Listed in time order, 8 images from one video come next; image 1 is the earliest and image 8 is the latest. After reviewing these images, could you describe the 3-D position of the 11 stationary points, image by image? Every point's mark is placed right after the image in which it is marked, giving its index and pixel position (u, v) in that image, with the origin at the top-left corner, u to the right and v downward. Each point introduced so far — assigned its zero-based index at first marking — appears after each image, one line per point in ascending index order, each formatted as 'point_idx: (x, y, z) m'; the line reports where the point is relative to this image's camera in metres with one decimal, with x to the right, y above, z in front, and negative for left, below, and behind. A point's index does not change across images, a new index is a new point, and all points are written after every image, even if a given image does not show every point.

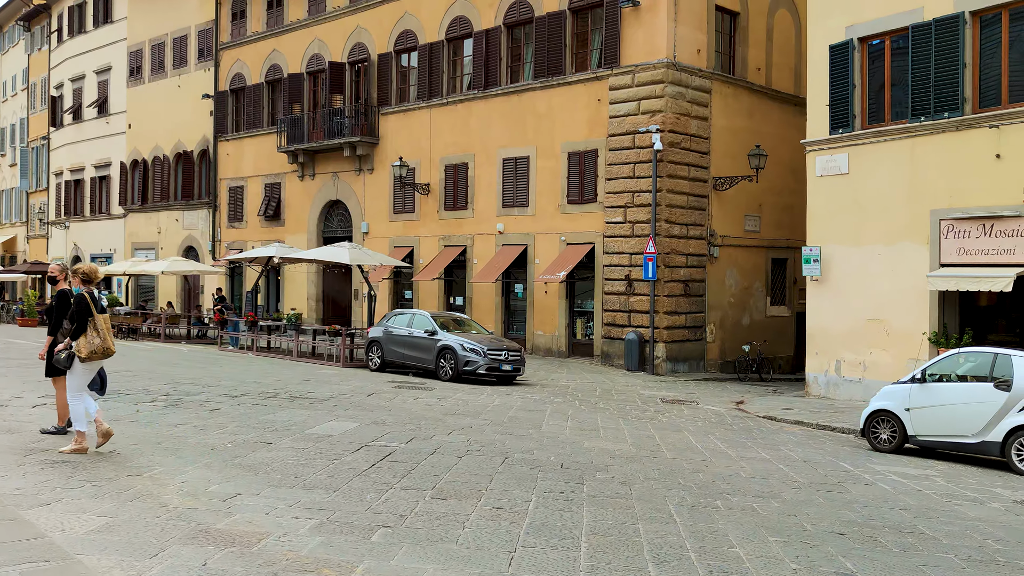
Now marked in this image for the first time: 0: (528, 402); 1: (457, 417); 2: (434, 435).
0: (+0.3, -1.8, +14.7) m
1: (-0.7, -1.6, +12.1) m
2: (-0.8, -1.6, +10.3) m
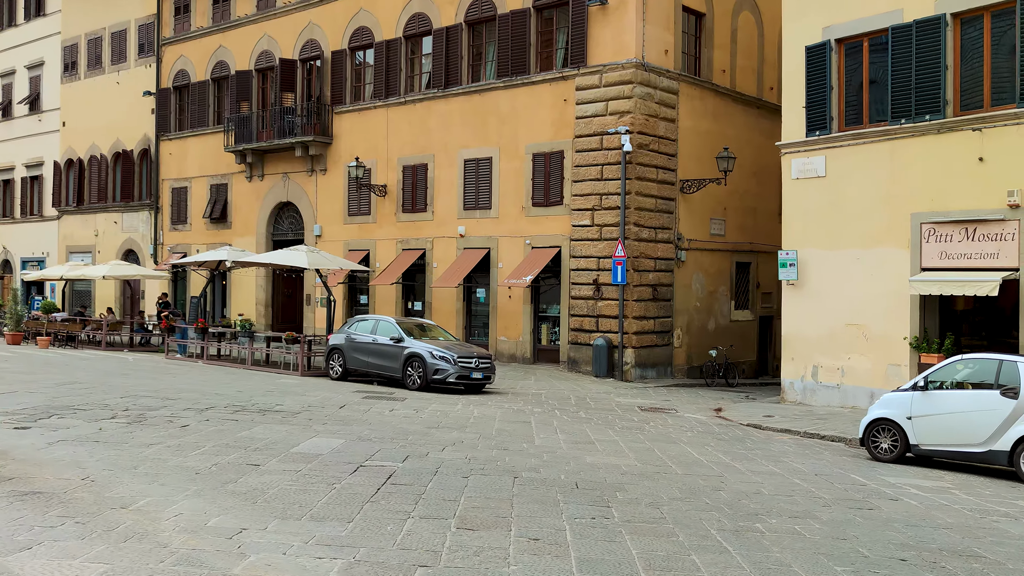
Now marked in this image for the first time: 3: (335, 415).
0: (-0.1, -1.9, +14.1) m
1: (-0.8, -1.7, +11.5) m
2: (-0.8, -1.6, +9.6) m
3: (-2.3, -1.7, +12.5) m
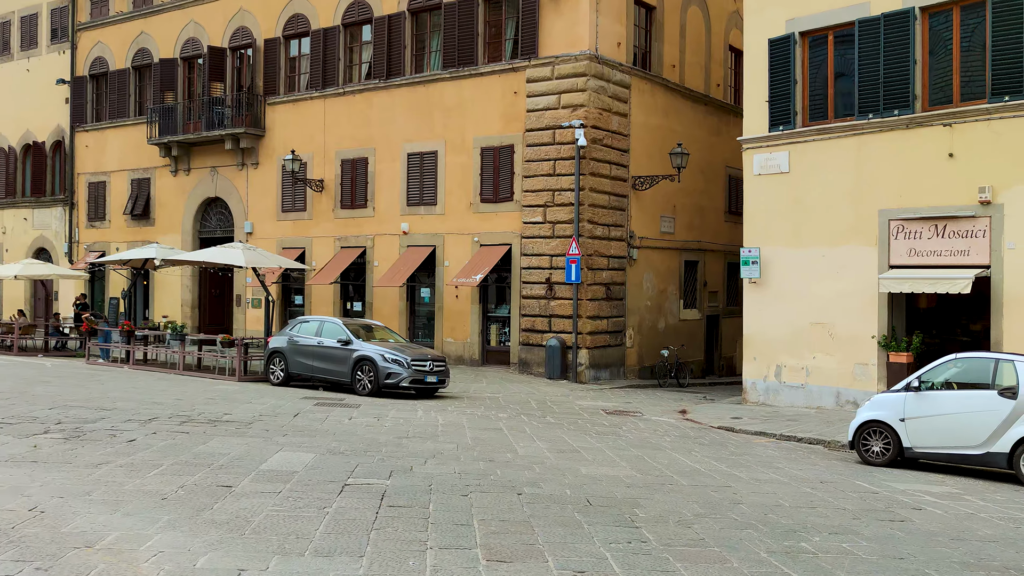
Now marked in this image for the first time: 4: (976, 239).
0: (-0.5, -1.8, +13.3) m
1: (-1.1, -1.7, +10.6) m
2: (-0.9, -1.6, +8.7) m
3: (-2.7, -1.6, +11.5) m
4: (+6.9, +0.7, +14.2) m
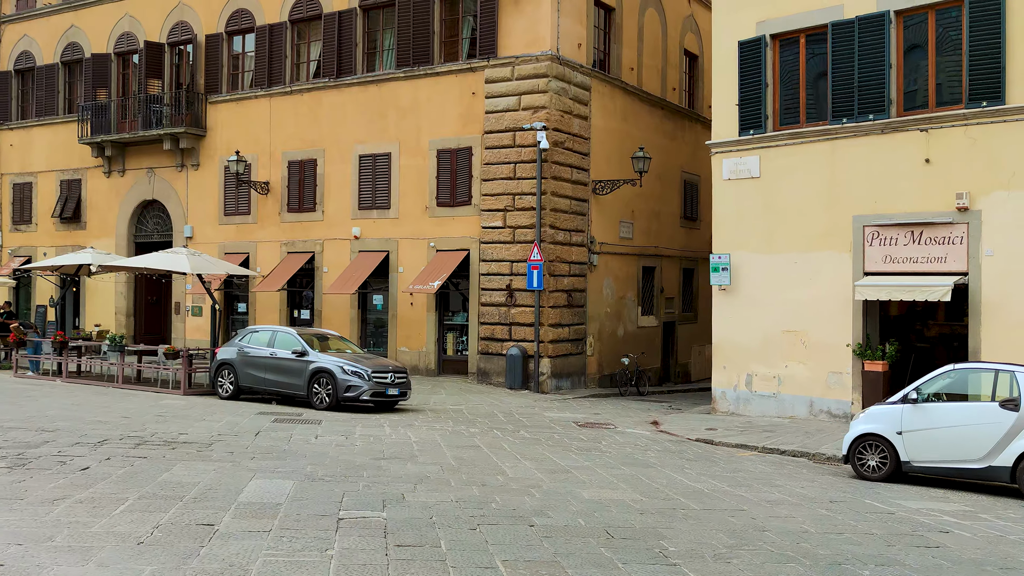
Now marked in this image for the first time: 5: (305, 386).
0: (-0.9, -2.0, +12.6) m
1: (-1.2, -1.8, +9.9) m
2: (-0.9, -1.7, +8.0) m
3: (-2.9, -1.8, +10.6) m
4: (+6.5, +0.6, +14.0) m
5: (-3.5, -1.7, +16.1) m
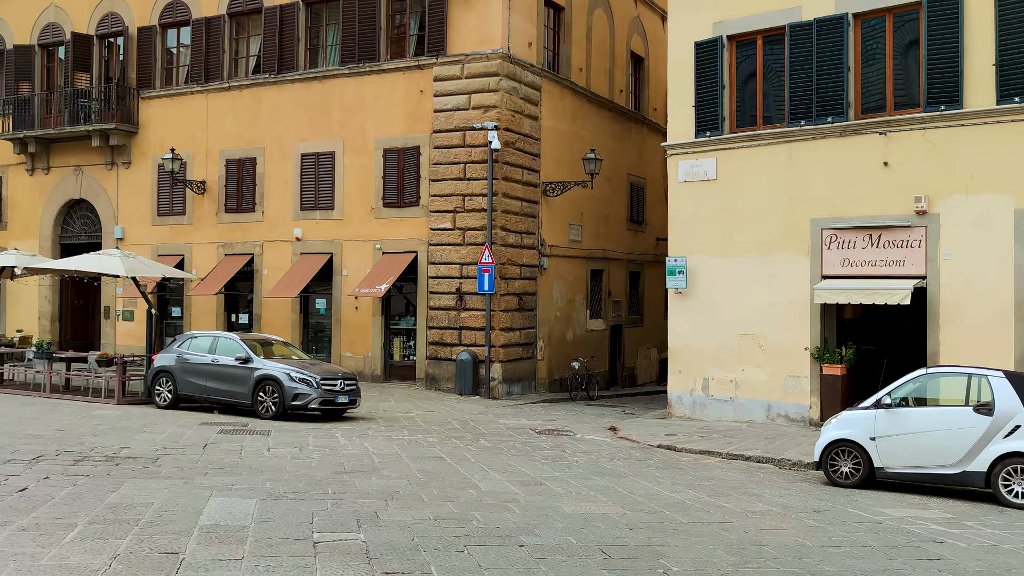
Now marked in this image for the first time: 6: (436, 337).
0: (-1.4, -2.0, +12.1) m
1: (-1.5, -1.8, +9.3) m
2: (-1.1, -1.7, +7.5) m
3: (-3.2, -1.8, +10.0) m
4: (+5.9, +0.6, +14.0) m
5: (-4.2, -1.7, +15.4) m
6: (-1.6, -1.0, +19.5) m
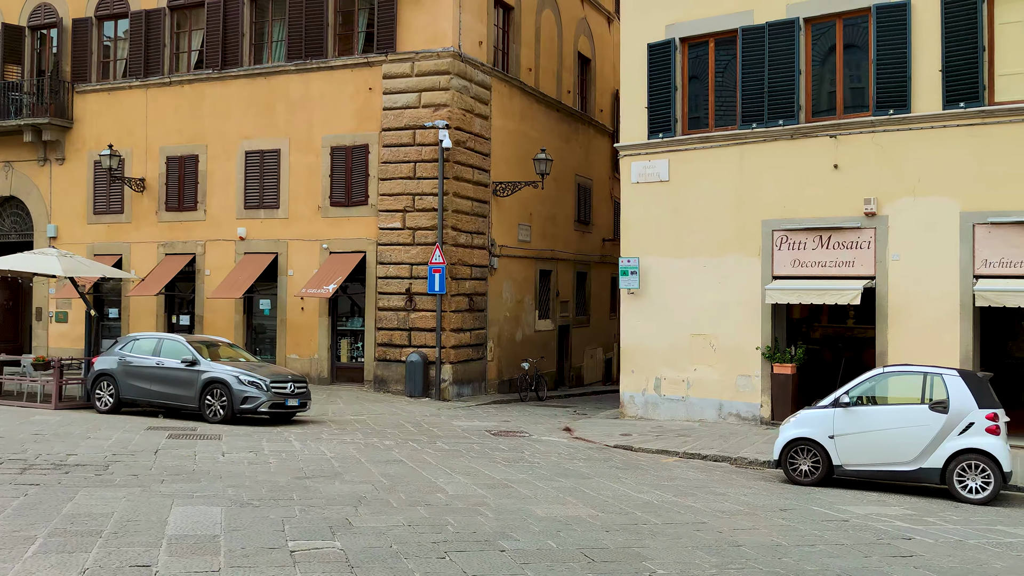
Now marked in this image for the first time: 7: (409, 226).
0: (-1.9, -2.0, +11.9) m
1: (-1.8, -1.8, +9.1) m
2: (-1.3, -1.8, +7.3) m
3: (-3.6, -1.8, +9.6) m
4: (+5.2, +0.6, +14.3) m
5: (-5.0, -1.7, +15.0) m
6: (-2.6, -1.0, +19.3) m
7: (-2.1, +1.2, +19.1) m
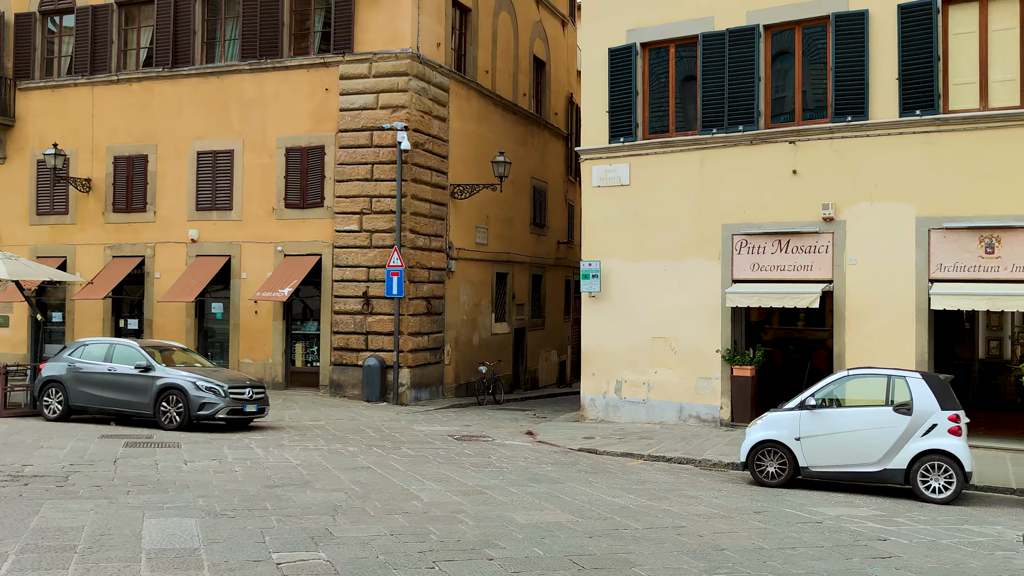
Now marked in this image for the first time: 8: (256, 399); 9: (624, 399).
0: (-2.3, -2.1, +11.7) m
1: (-2.1, -1.9, +8.9) m
2: (-1.4, -1.8, +7.2) m
3: (-3.8, -1.8, +9.4) m
4: (+4.7, +0.5, +14.5) m
5: (-5.5, -1.8, +14.6) m
6: (-3.4, -1.1, +19.0) m
7: (-2.9, +1.2, +18.9) m
8: (-4.0, -1.7, +15.0) m
9: (+1.9, -1.9, +16.3) m
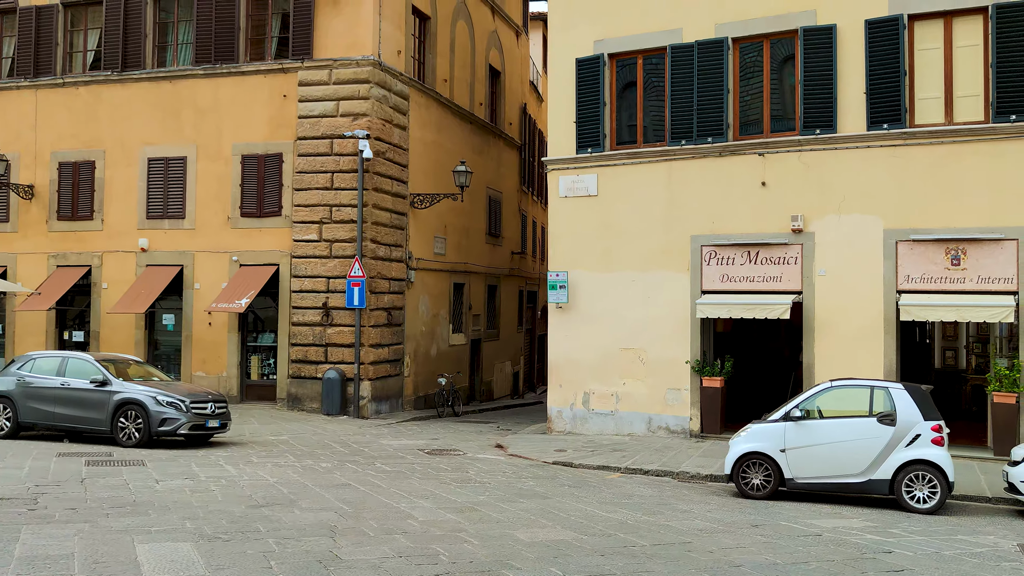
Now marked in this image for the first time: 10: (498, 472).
0: (-2.5, -2.2, +11.3) m
1: (-2.1, -2.0, +8.6) m
2: (-1.3, -1.9, +6.9) m
3: (-3.9, -2.0, +8.9) m
4: (+4.2, +0.3, +14.7) m
5: (-5.9, -1.9, +14.0) m
6: (-4.1, -1.3, +18.6) m
7: (-3.6, +1.0, +18.5) m
8: (-4.4, -1.9, +14.5) m
9: (+1.4, -2.1, +16.2) m
10: (-0.2, -2.4, +12.2) m
